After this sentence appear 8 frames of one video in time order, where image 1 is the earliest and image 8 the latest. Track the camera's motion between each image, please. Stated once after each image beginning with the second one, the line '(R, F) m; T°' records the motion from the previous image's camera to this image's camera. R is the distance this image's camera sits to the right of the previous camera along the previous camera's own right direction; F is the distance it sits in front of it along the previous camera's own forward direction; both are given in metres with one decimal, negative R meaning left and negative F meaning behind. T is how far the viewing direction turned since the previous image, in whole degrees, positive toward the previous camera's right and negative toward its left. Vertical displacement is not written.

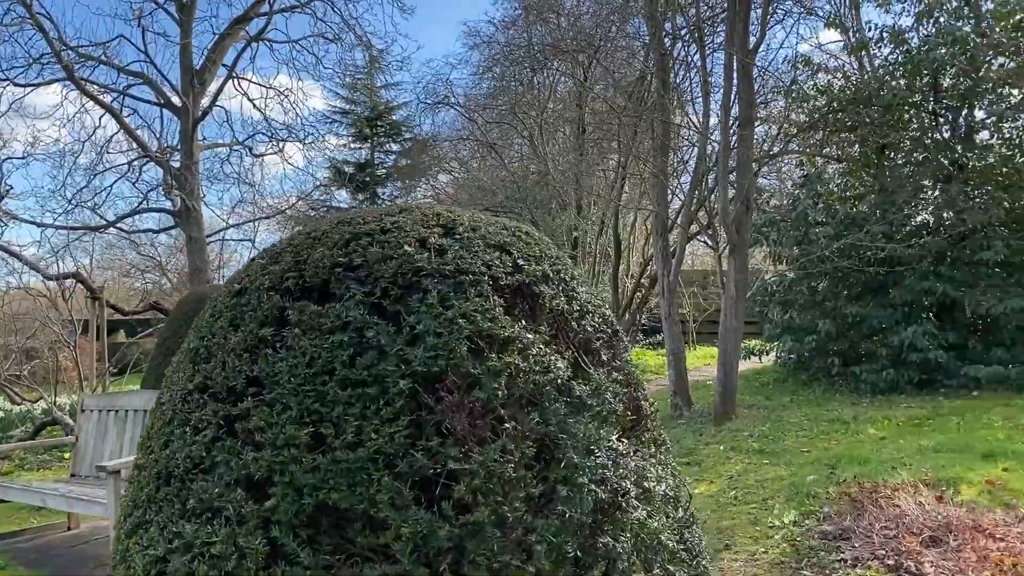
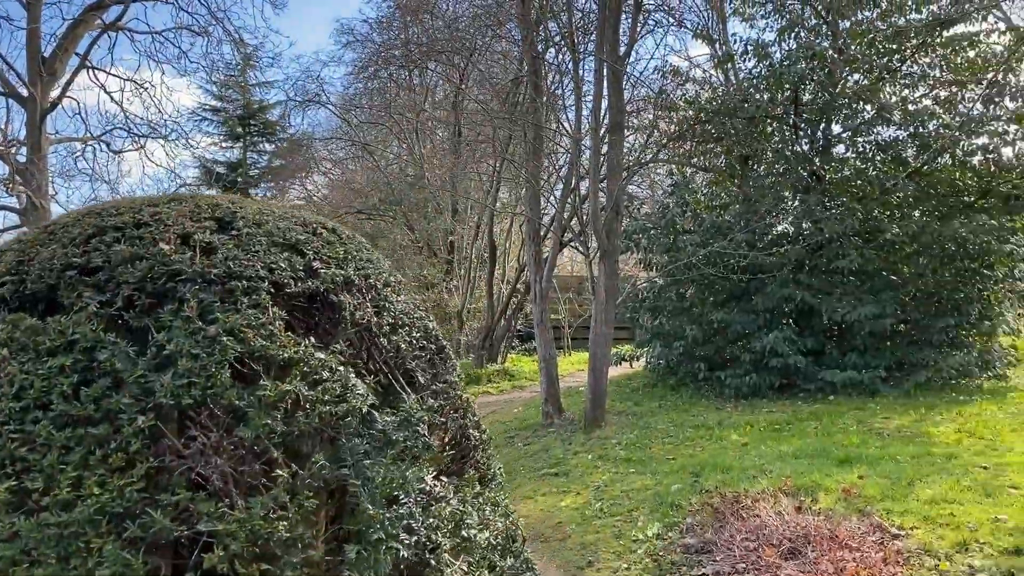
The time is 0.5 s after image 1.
(+0.1, +0.2) m; +8°
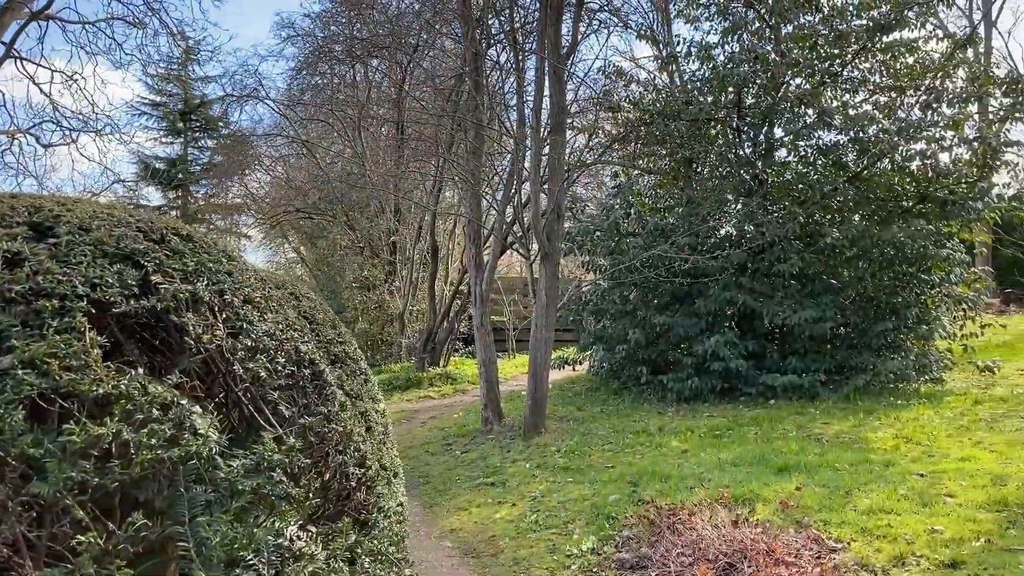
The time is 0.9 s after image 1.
(+0.1, +0.2) m; +3°
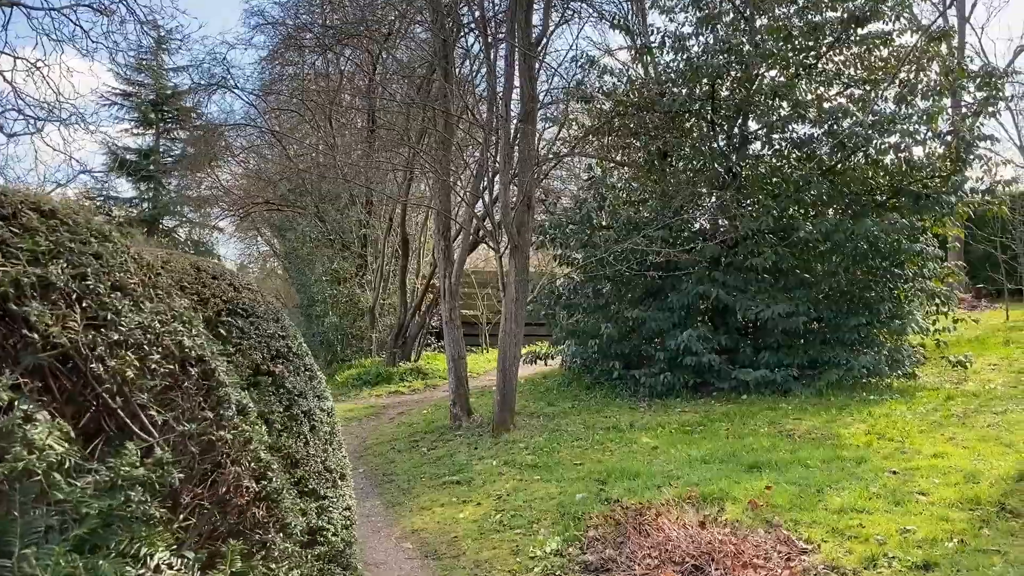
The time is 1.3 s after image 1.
(+0.1, +0.2) m; +1°
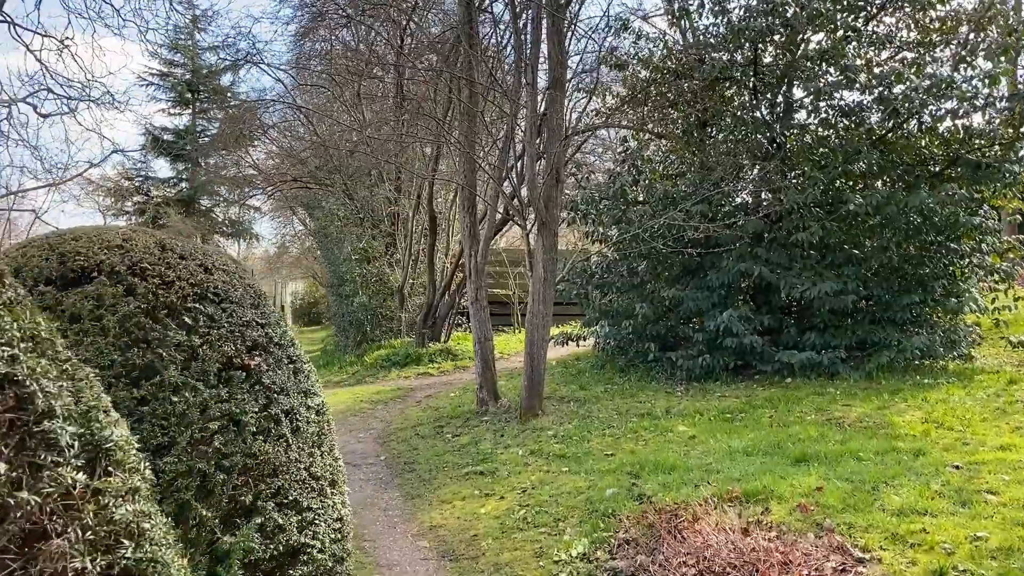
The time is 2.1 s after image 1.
(+0.1, +0.4) m; -3°
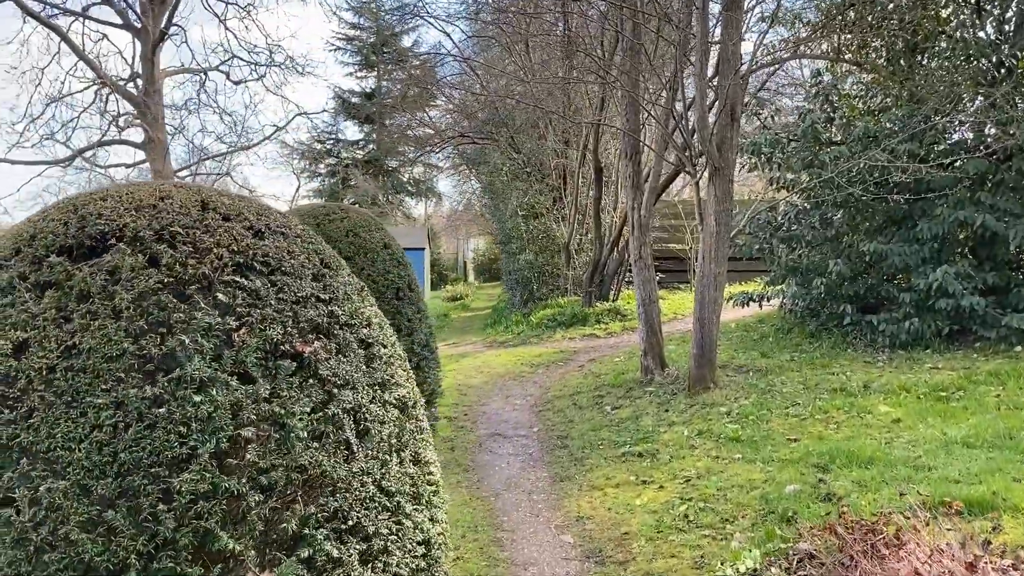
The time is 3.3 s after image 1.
(+0.1, +0.7) m; -12°
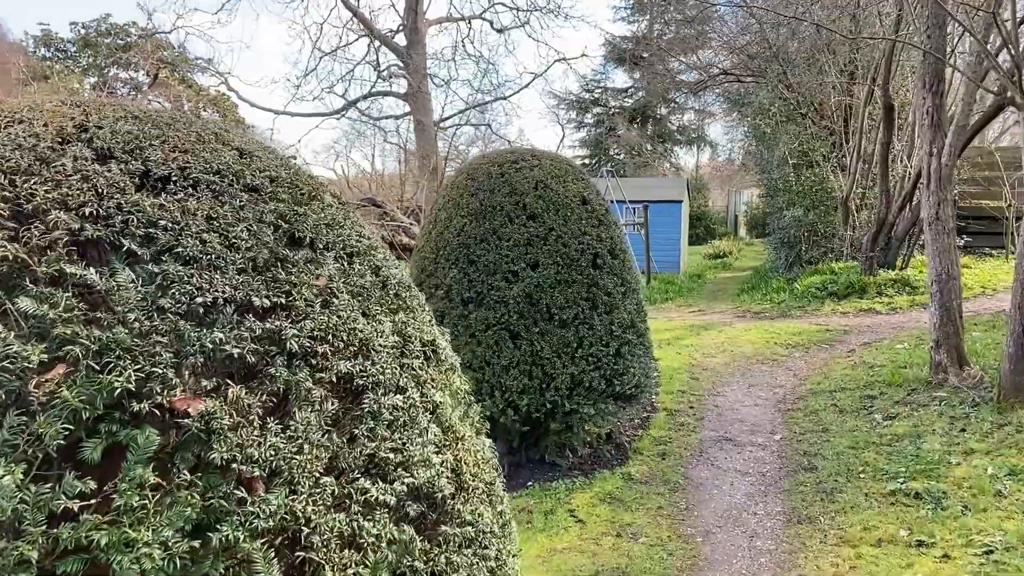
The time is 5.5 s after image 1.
(+0.2, +1.1) m; -18°
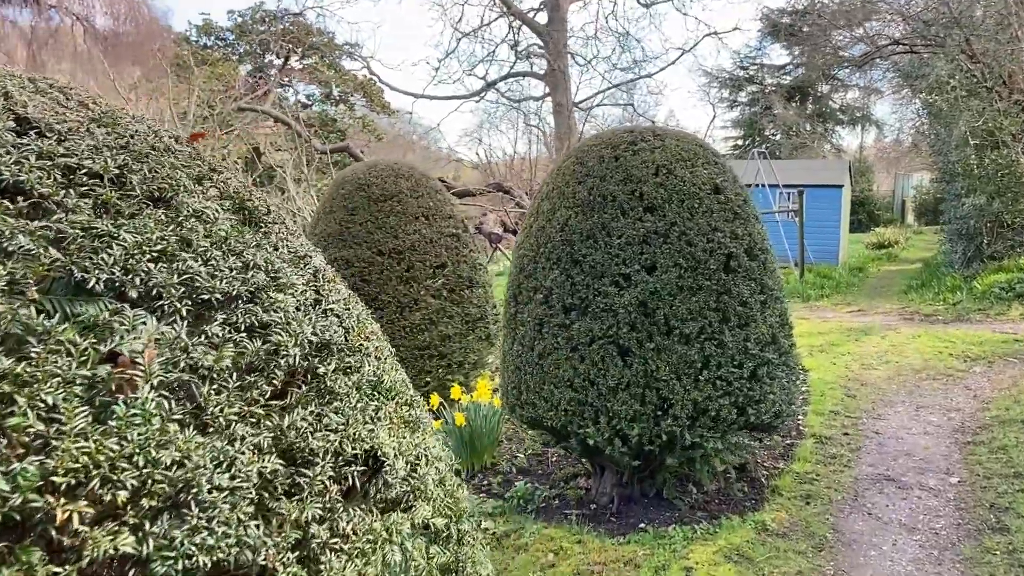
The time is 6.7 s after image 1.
(+0.1, +0.6) m; -10°
